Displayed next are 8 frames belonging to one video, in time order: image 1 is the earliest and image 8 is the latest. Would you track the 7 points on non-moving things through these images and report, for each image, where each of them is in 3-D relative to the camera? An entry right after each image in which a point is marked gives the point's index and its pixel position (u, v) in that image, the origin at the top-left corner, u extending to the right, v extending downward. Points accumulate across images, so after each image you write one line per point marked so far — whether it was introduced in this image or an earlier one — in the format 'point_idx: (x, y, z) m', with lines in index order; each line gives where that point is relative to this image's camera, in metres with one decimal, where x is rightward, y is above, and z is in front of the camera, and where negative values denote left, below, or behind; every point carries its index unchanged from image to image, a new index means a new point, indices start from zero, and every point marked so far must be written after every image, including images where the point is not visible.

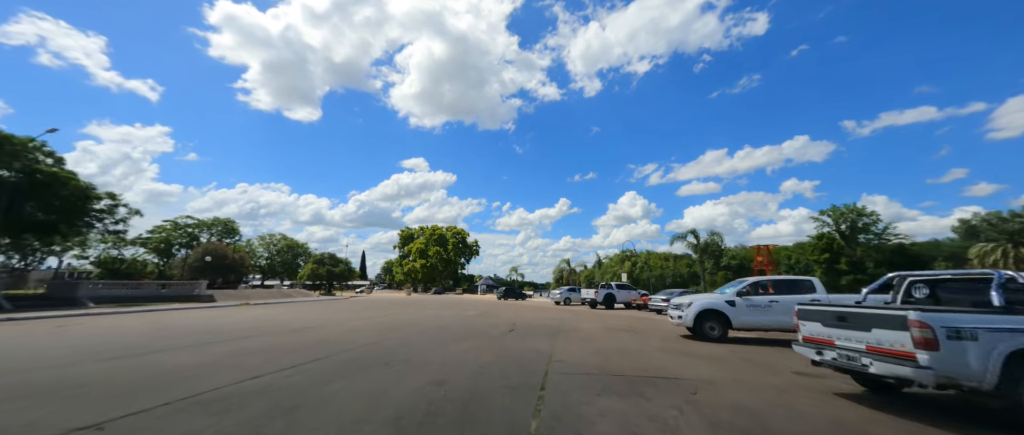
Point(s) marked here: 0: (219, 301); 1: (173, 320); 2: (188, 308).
0: (-15.1, -4.4, +18.7) m
1: (-14.3, -4.4, +15.3) m
2: (-15.4, -4.4, +17.6) m
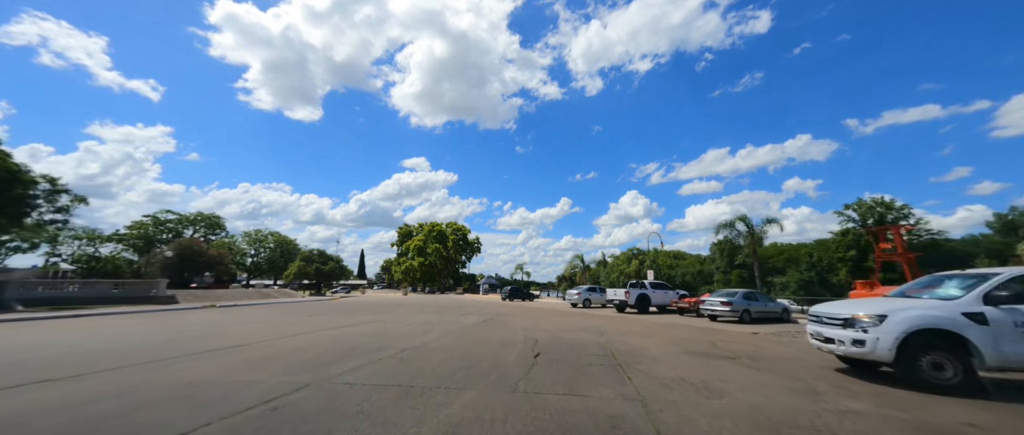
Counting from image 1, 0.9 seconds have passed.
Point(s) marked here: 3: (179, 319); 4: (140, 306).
0: (-14.8, -3.9, +16.3) m
1: (-14.0, -3.9, +12.8) m
2: (-15.1, -4.0, +15.1) m
3: (-13.1, -4.0, +14.1) m
4: (-16.0, -3.9, +15.5) m
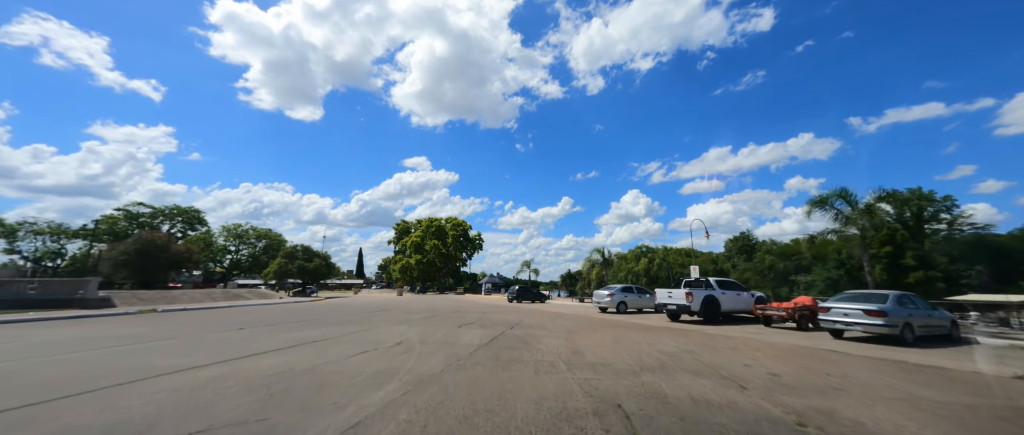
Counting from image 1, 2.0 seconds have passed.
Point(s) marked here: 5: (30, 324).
0: (-14.4, -3.3, +13.4) m
1: (-13.6, -3.4, +9.9) m
2: (-14.7, -3.4, +12.2) m
3: (-12.7, -3.4, +11.2) m
4: (-15.6, -3.3, +12.6) m
5: (-15.1, -3.3, +11.3) m
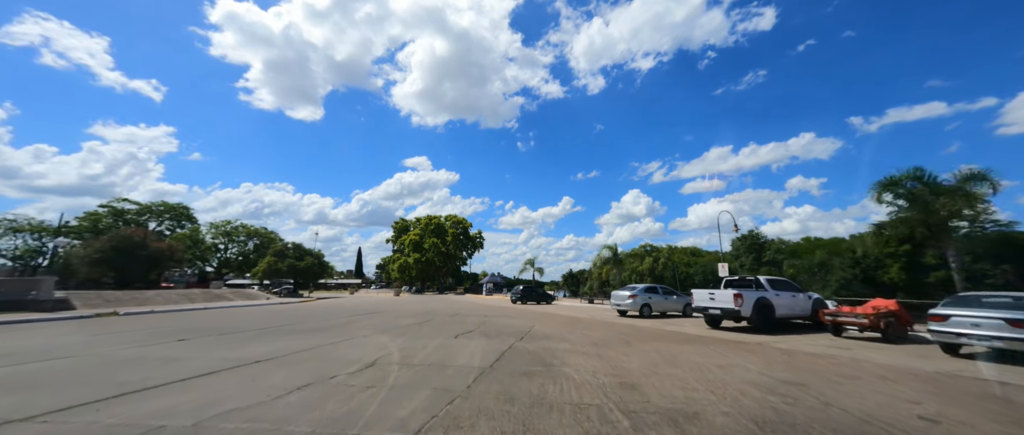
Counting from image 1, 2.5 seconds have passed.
0: (-14.3, -3.1, +12.0) m
1: (-13.5, -3.1, +8.6) m
2: (-14.6, -3.1, +10.9) m
3: (-12.5, -3.2, +9.9) m
4: (-15.5, -3.0, +11.2) m
5: (-15.0, -3.1, +9.9) m
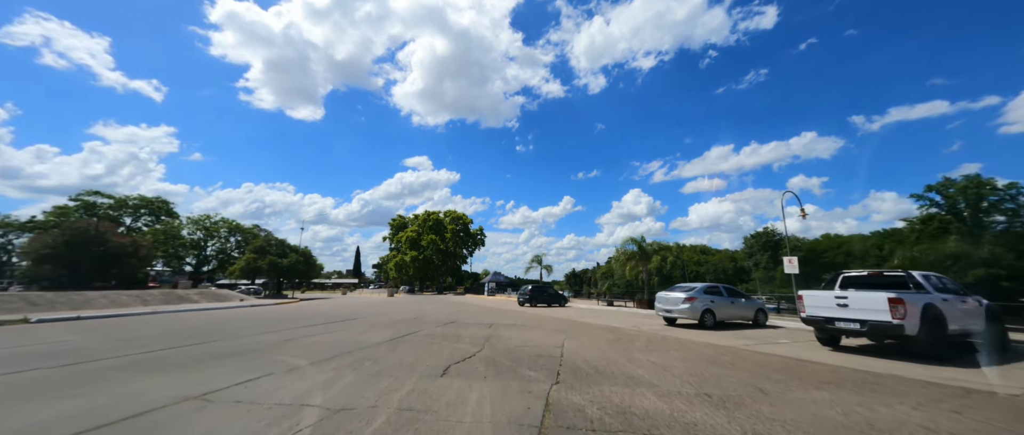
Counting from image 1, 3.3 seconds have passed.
0: (-14.0, -2.6, +9.7) m
1: (-13.2, -2.7, +6.3) m
2: (-14.3, -2.7, +8.6) m
3: (-12.3, -2.7, +7.6) m
4: (-15.2, -2.6, +9.0) m
5: (-14.7, -2.6, +7.7) m
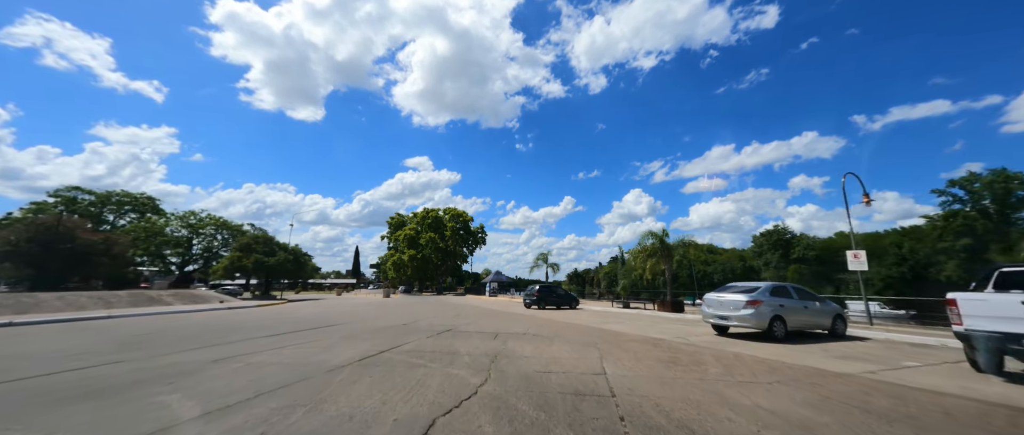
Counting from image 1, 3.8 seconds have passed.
0: (-13.8, -2.4, +8.3) m
1: (-13.0, -2.4, +4.9) m
2: (-14.1, -2.4, +7.2) m
3: (-12.1, -2.5, +6.2) m
4: (-15.0, -2.3, +7.5) m
5: (-14.5, -2.4, +6.3) m
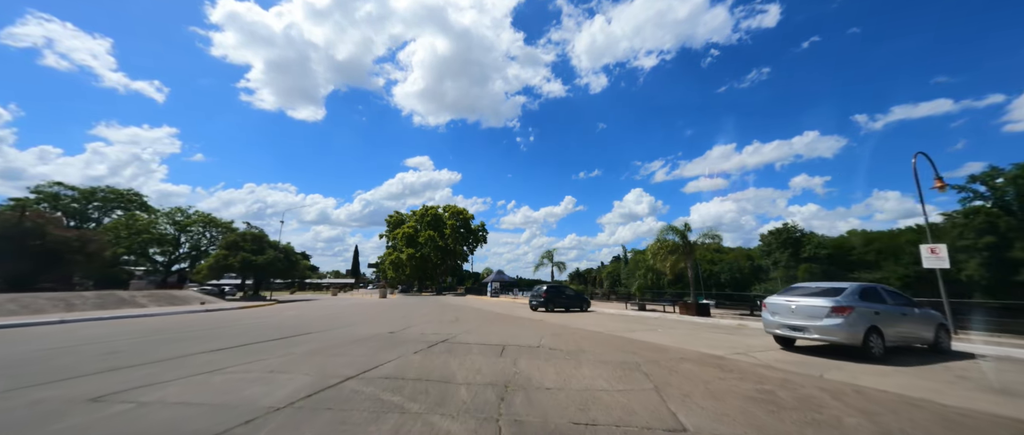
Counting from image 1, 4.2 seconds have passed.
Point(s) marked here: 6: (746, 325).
0: (-13.7, -2.2, +7.1) m
1: (-12.9, -2.2, +3.7) m
2: (-14.0, -2.2, +6.0) m
3: (-12.0, -2.3, +5.0) m
4: (-14.9, -2.1, +6.4) m
5: (-14.4, -2.2, +5.1) m
6: (+10.8, -5.1, +16.4) m
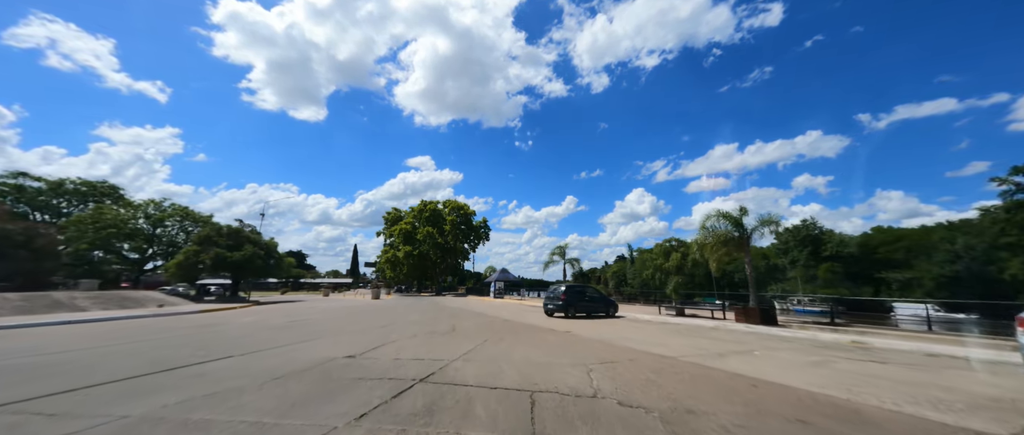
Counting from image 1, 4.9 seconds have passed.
0: (-13.4, -1.8, +5.1) m
1: (-12.7, -1.8, +1.7) m
2: (-13.7, -1.8, +4.0) m
3: (-11.7, -1.9, +2.9) m
4: (-14.6, -1.7, +4.3) m
5: (-14.1, -1.8, +3.1) m
6: (+11.1, -4.7, +14.3) m
